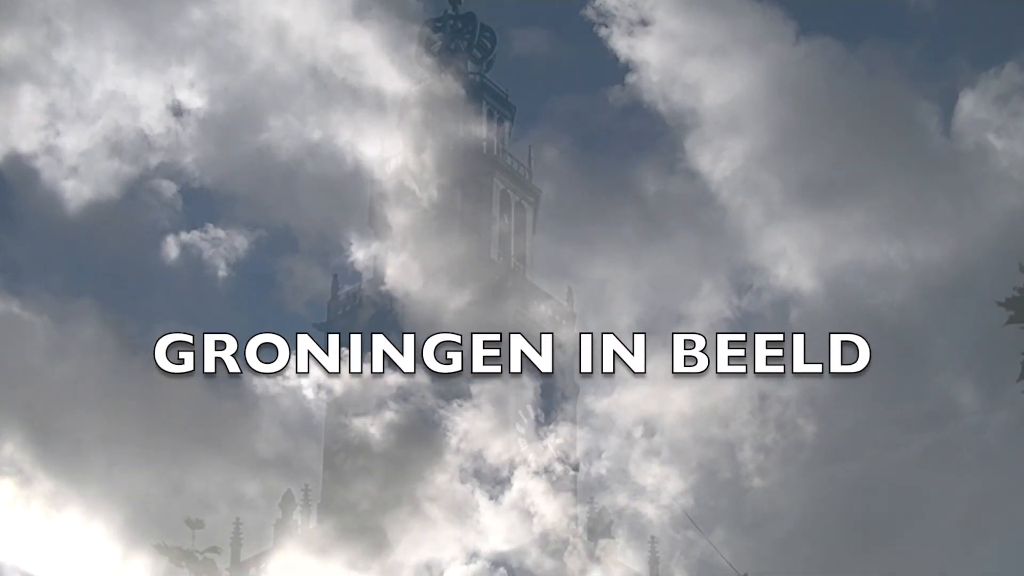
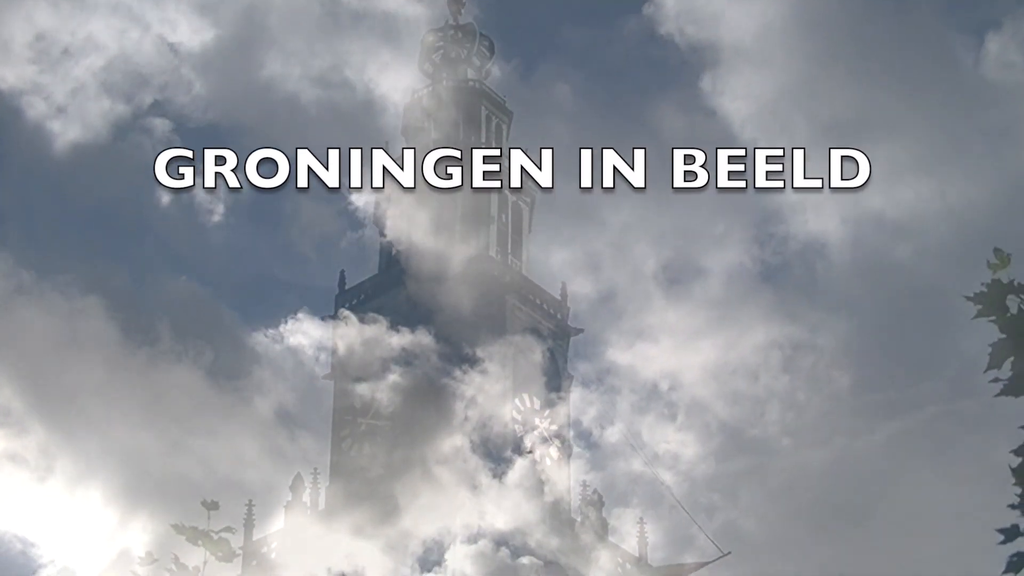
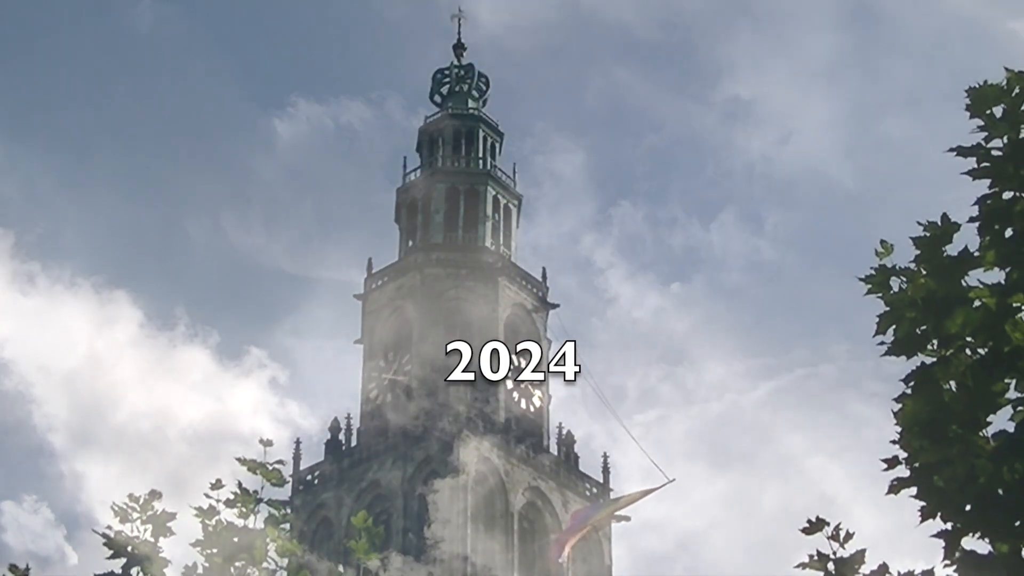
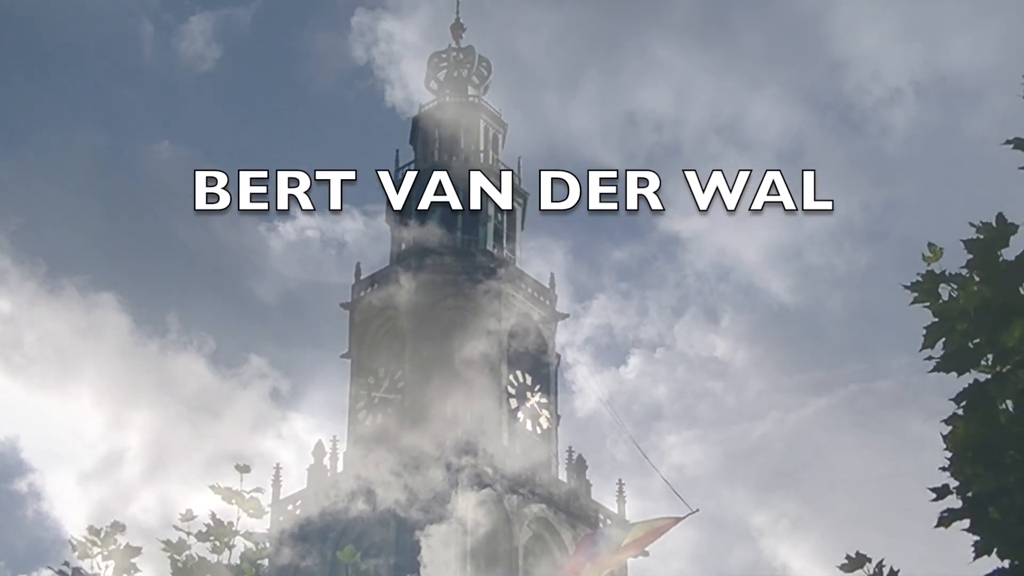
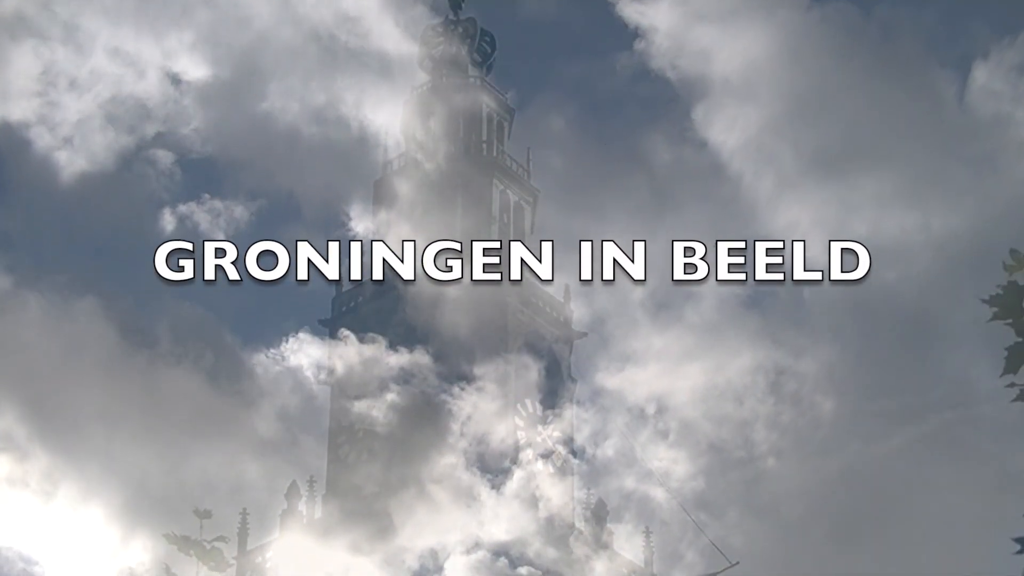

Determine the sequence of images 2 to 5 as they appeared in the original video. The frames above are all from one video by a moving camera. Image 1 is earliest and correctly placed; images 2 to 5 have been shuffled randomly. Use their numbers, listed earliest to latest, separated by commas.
5, 2, 4, 3
